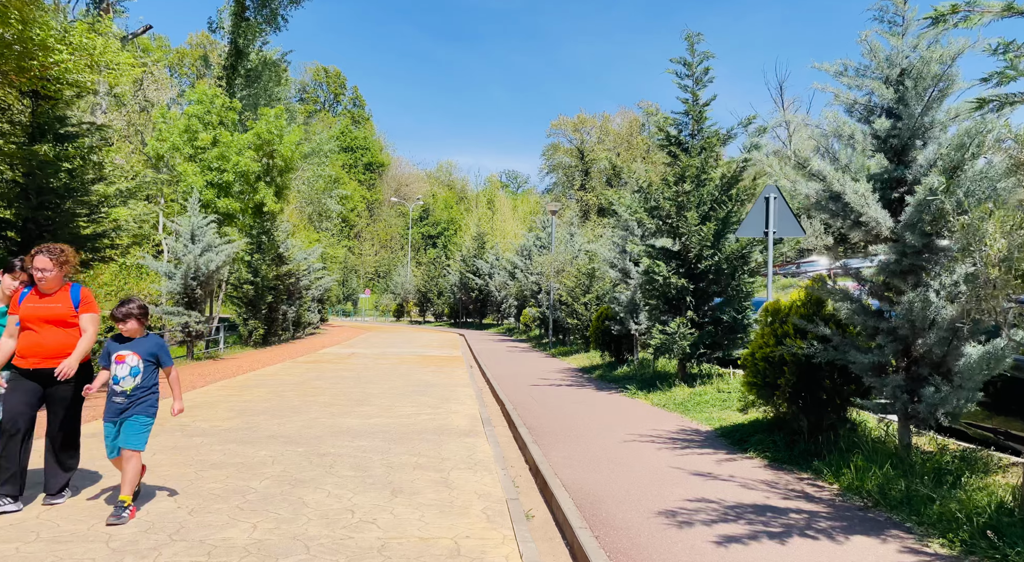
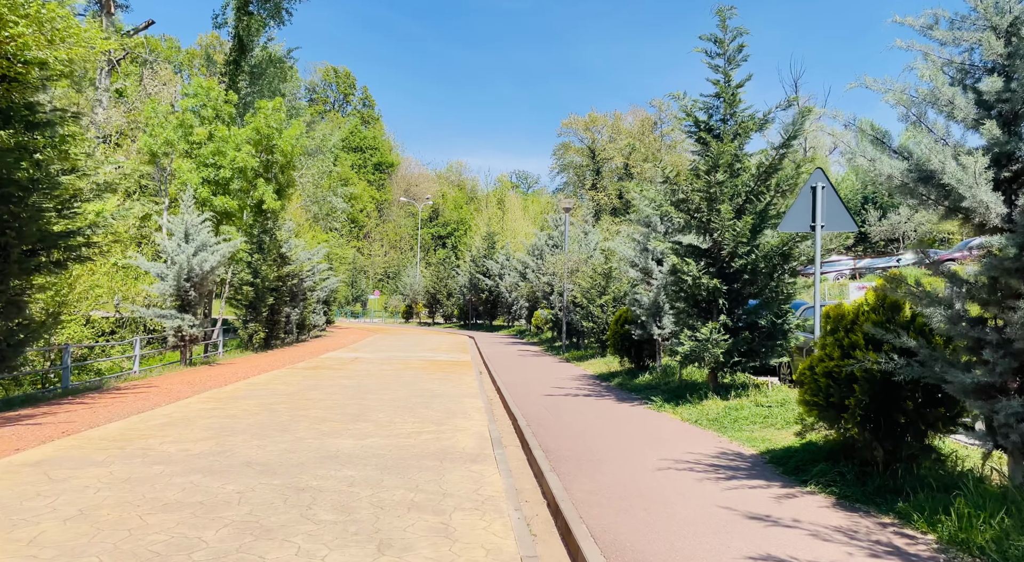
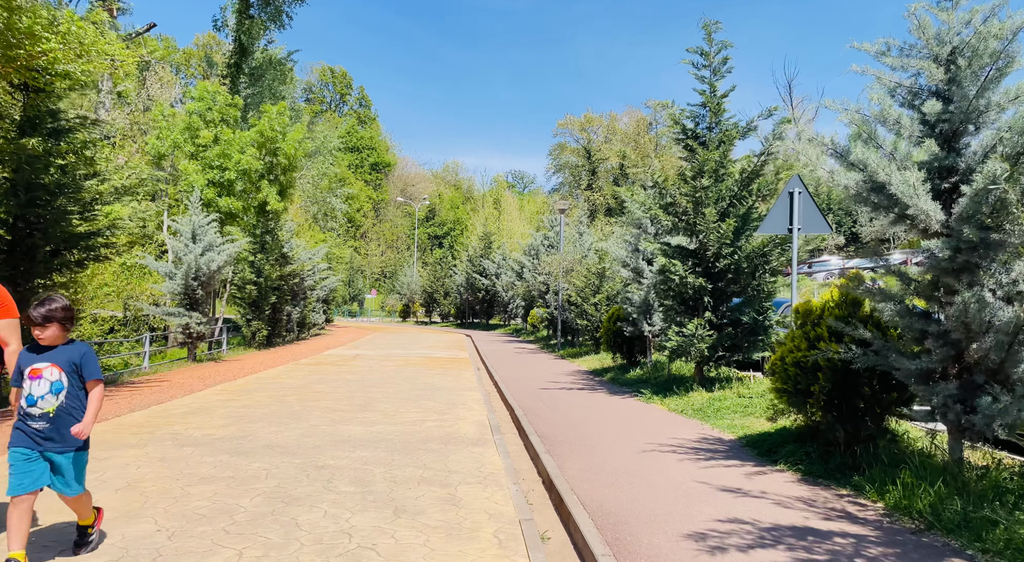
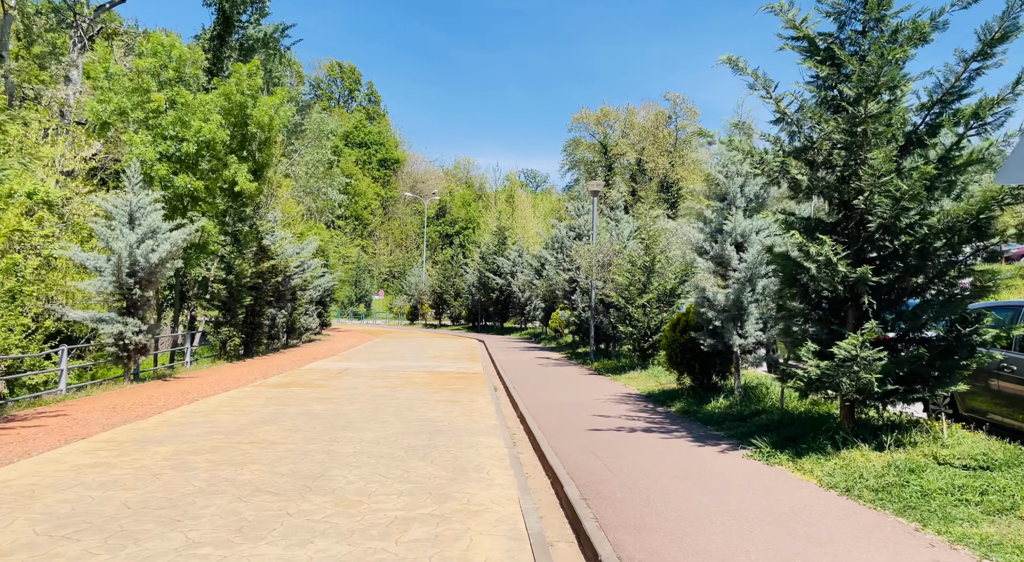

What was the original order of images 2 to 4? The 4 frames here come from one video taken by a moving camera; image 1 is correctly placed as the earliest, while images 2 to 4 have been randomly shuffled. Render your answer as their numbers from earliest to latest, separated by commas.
3, 2, 4
